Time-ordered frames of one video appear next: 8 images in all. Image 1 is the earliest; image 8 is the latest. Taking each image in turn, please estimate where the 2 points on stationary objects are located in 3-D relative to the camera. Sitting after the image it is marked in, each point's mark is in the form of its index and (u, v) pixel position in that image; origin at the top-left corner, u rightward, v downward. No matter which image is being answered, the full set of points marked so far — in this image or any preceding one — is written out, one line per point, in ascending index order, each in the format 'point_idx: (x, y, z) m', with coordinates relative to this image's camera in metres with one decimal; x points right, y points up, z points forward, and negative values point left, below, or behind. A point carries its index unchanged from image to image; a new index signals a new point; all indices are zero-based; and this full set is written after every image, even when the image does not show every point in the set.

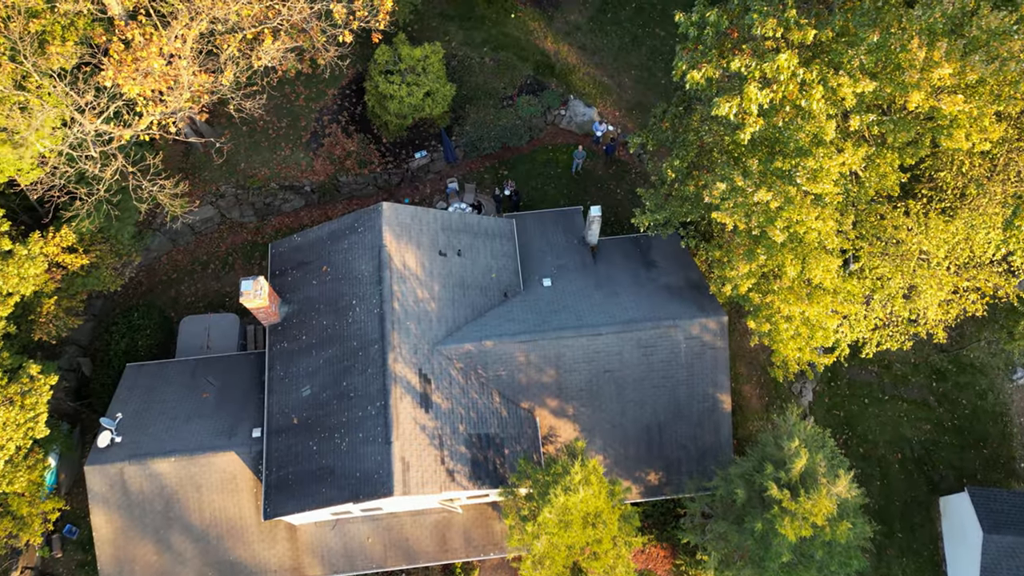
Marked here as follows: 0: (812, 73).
0: (+16.9, +12.1, +16.4) m
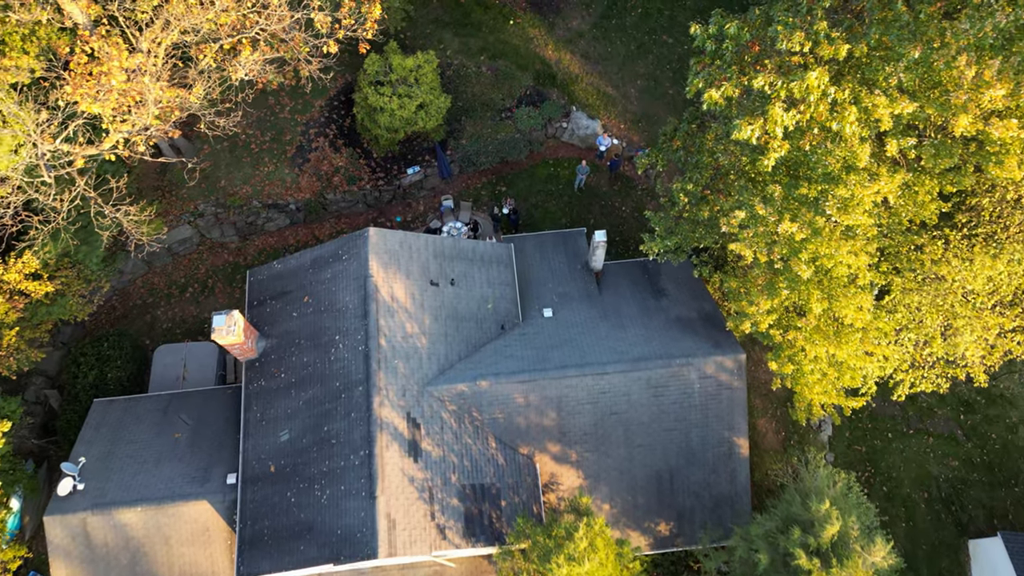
0: (+16.7, +9.9, +14.7) m
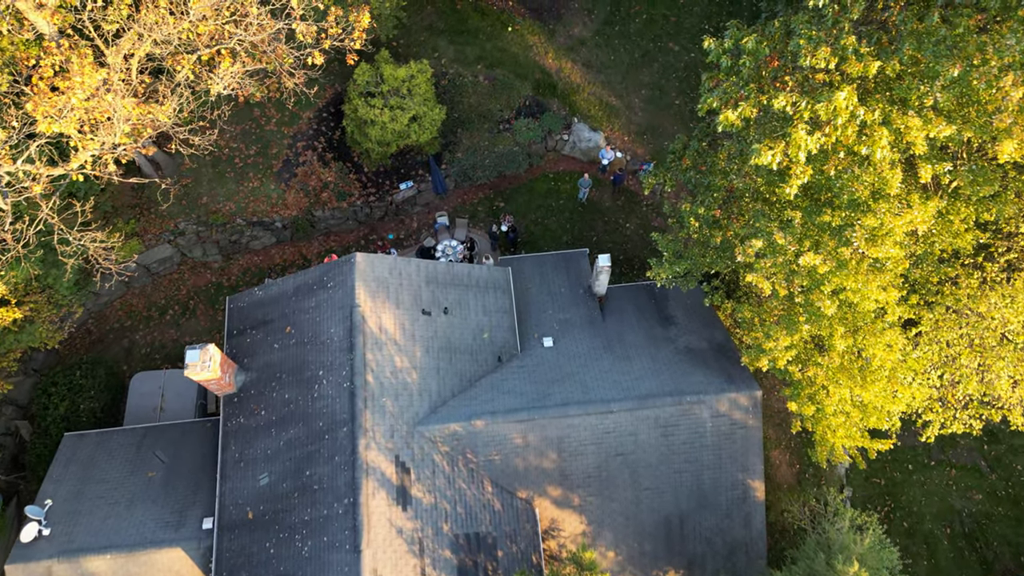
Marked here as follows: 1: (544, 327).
0: (+16.6, +8.0, +13.4) m
1: (+2.2, -2.6, +19.8) m
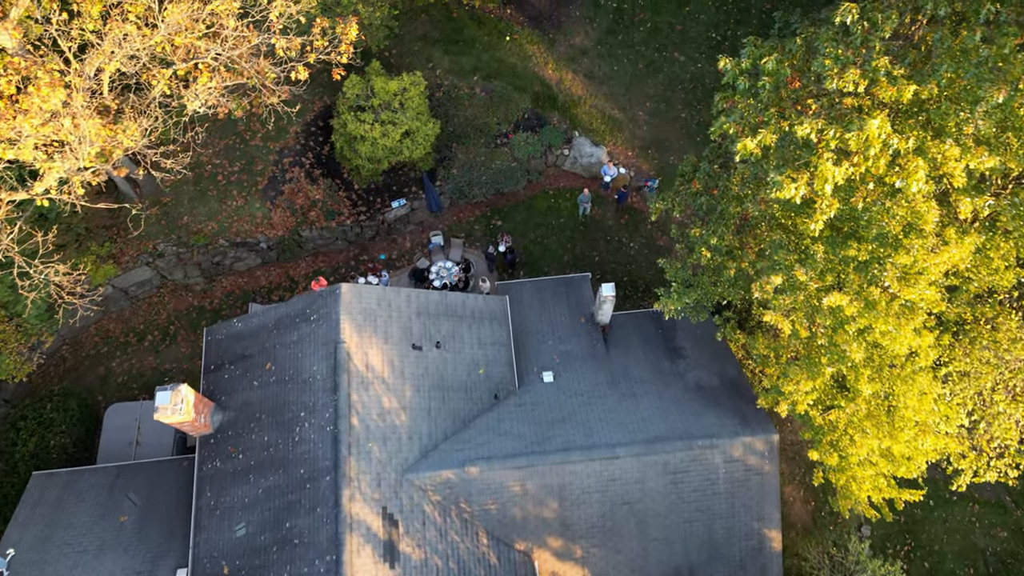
0: (+16.4, +6.1, +12.1) m
1: (+2.0, -4.6, +18.5) m
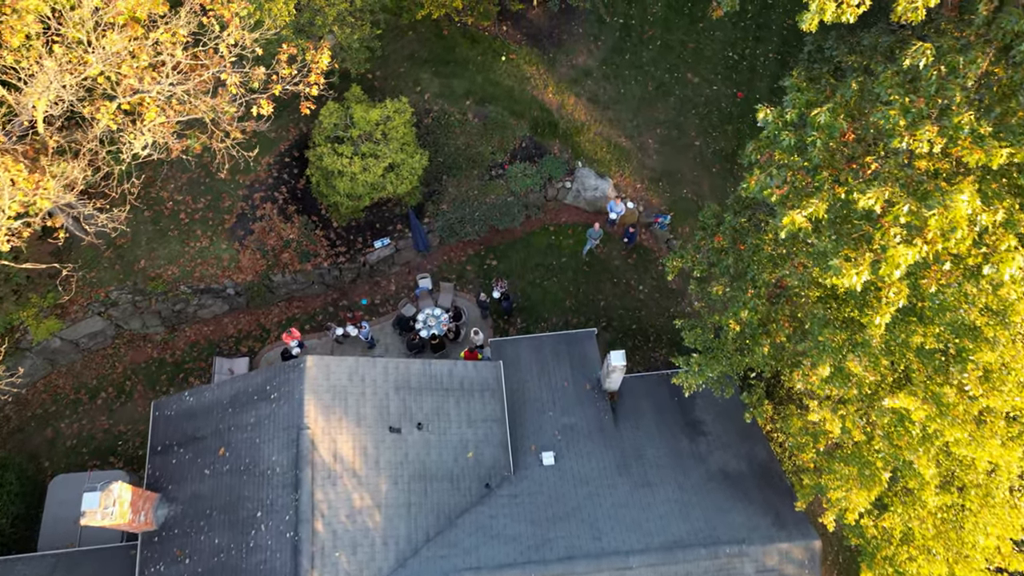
0: (+16.1, +2.4, +9.7) m
1: (+1.7, -8.2, +16.1) m
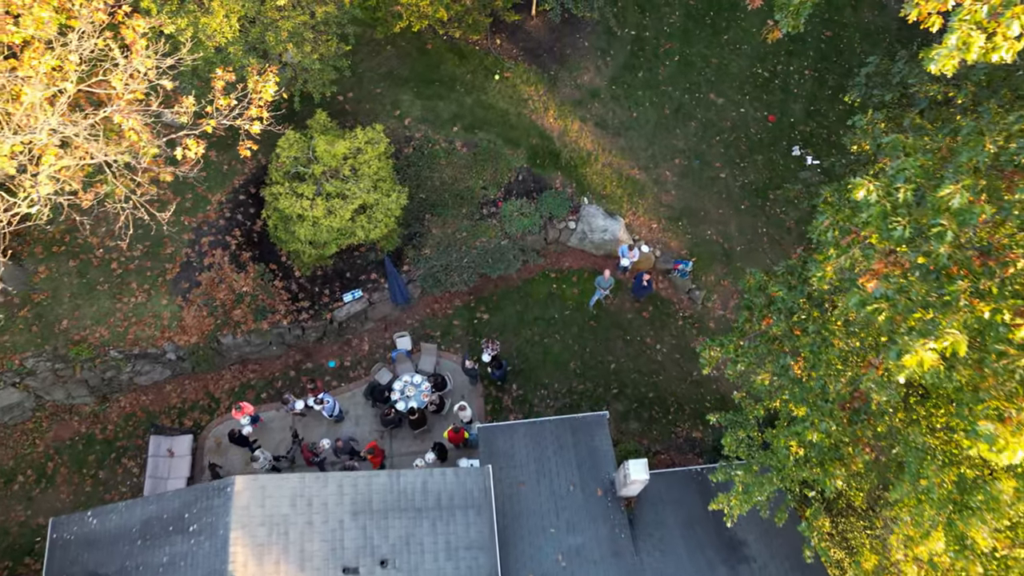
0: (+15.7, -1.4, +6.3) m
1: (+1.3, -12.1, +12.7) m
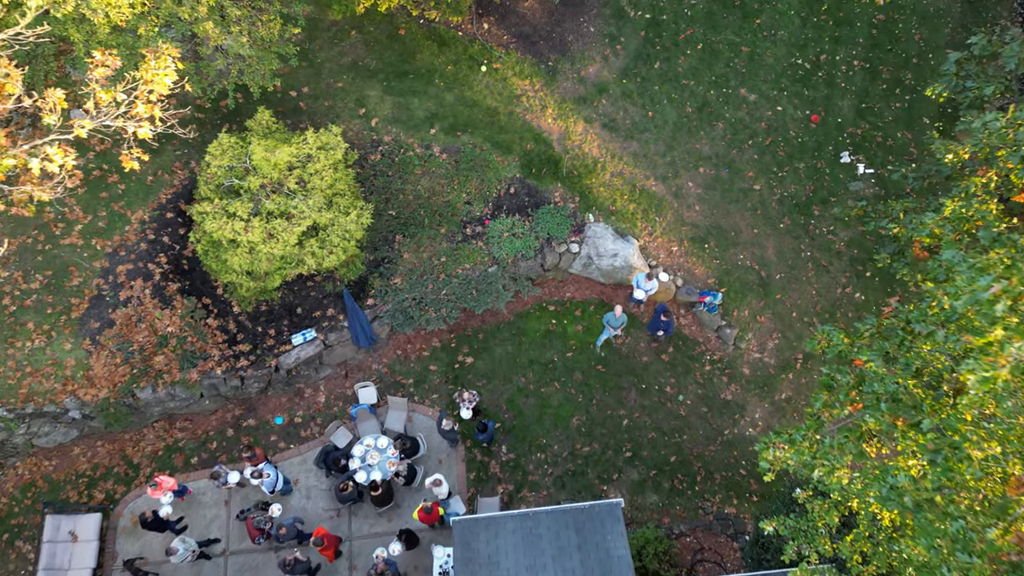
0: (+15.1, -3.4, +2.8) m
1: (+0.7, -14.1, +9.2) m
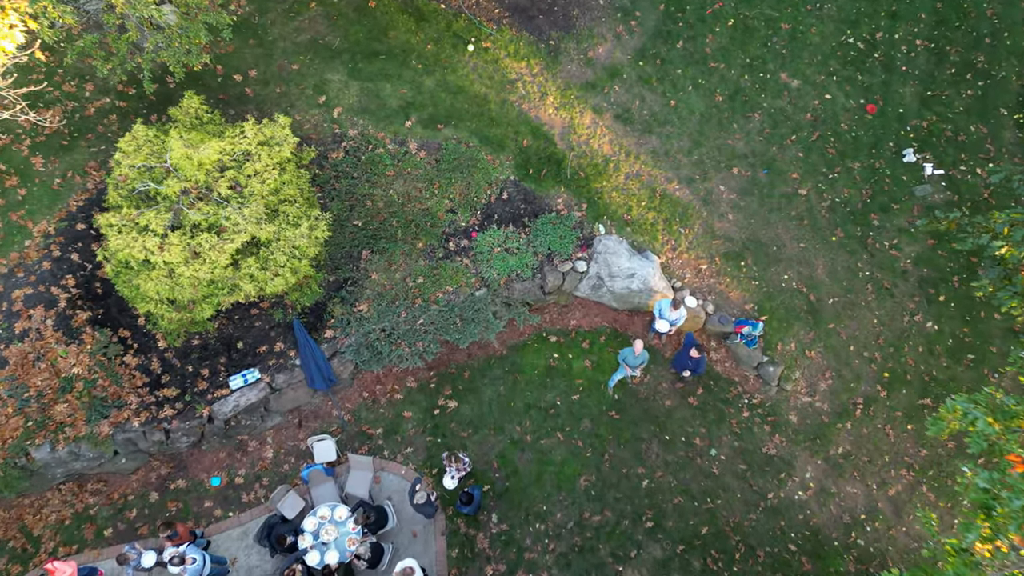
0: (+14.8, -4.6, -0.2) m
1: (+0.4, -15.3, +6.2) m
